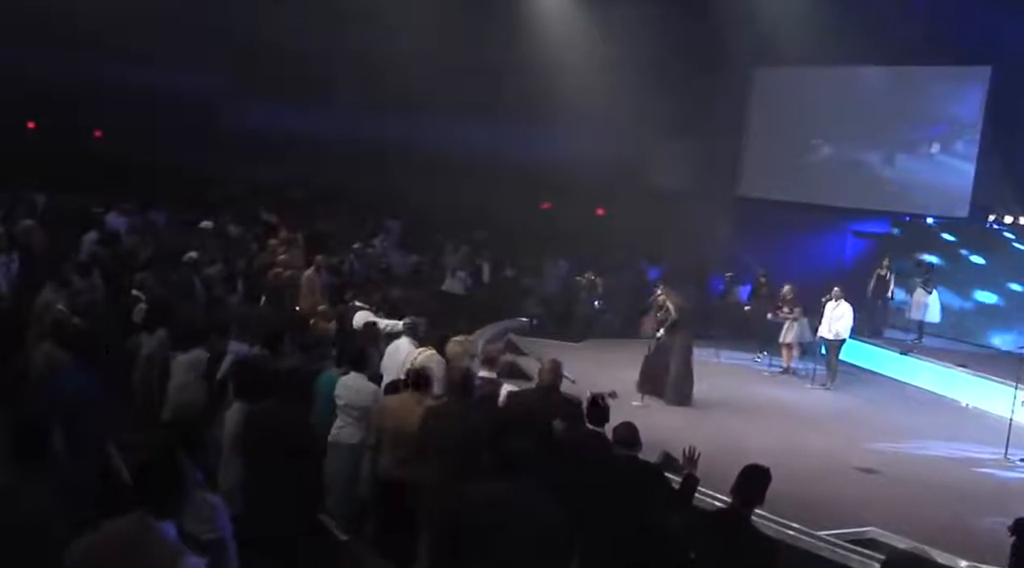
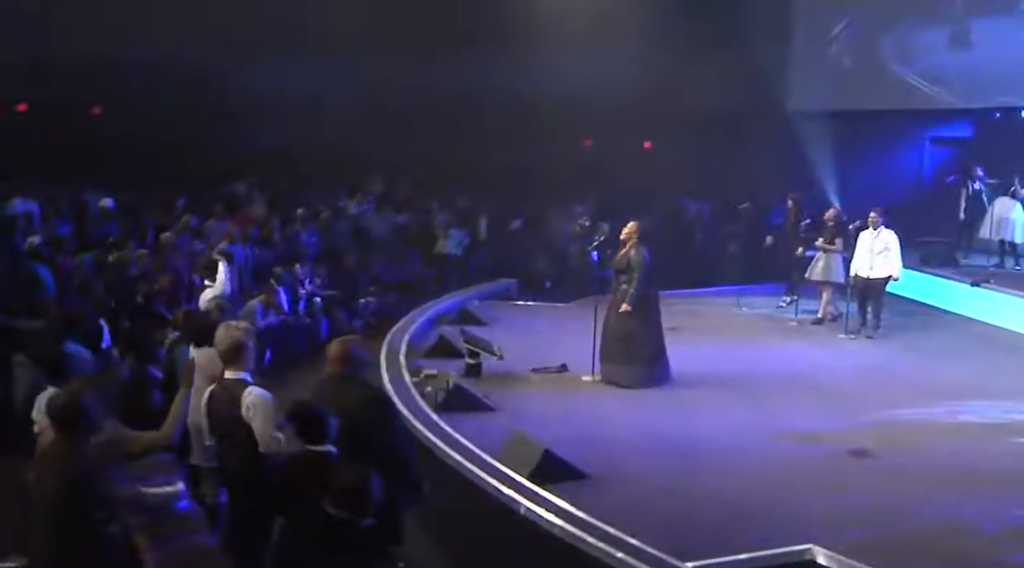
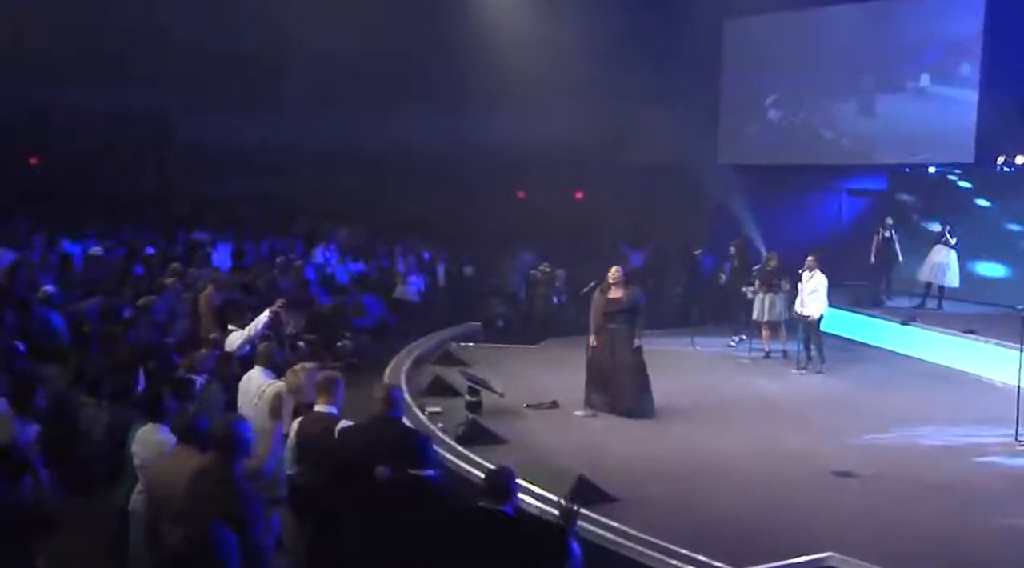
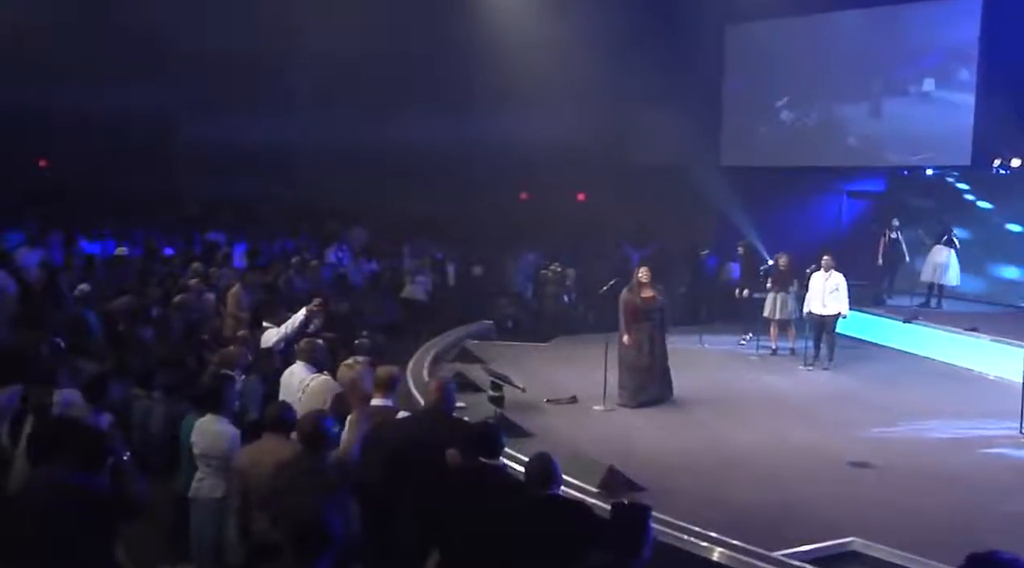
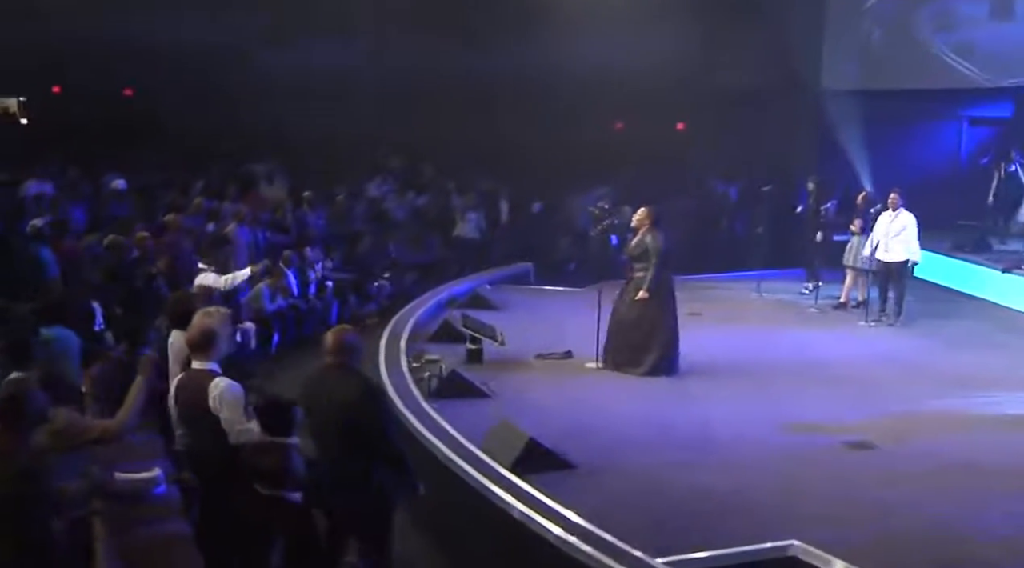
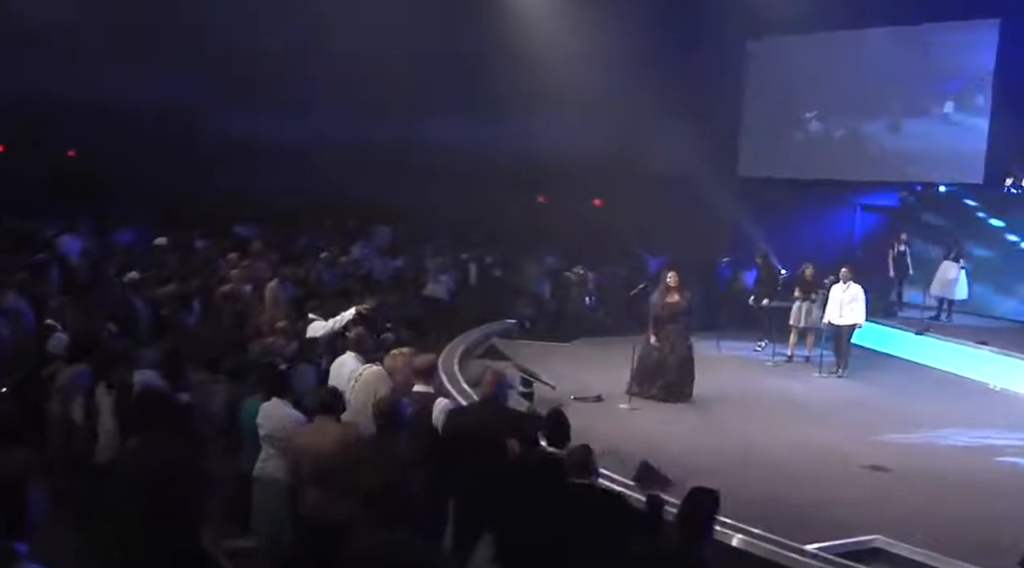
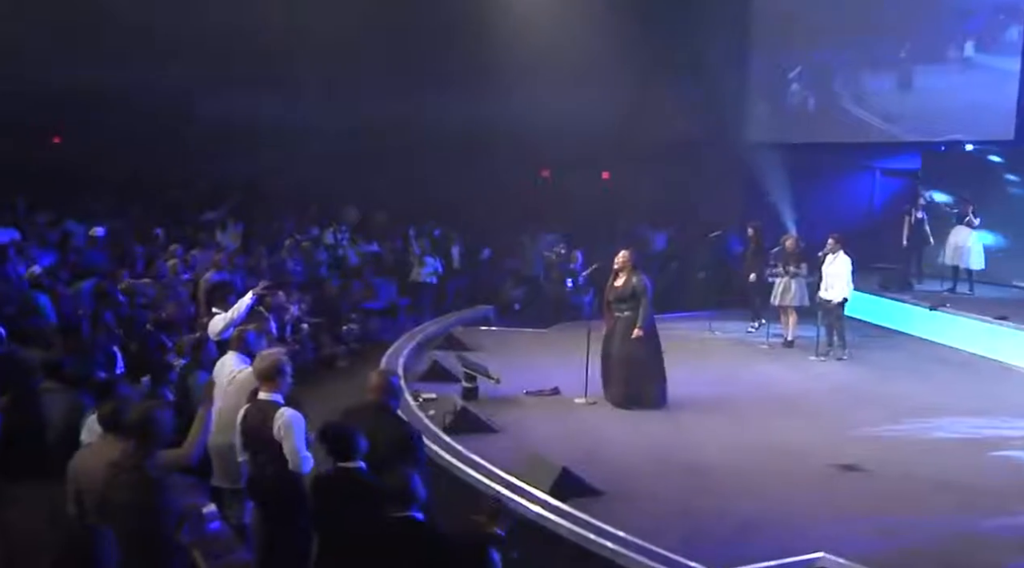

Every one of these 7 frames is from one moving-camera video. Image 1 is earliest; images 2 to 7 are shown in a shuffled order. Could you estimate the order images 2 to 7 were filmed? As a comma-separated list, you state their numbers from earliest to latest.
6, 4, 3, 7, 2, 5
